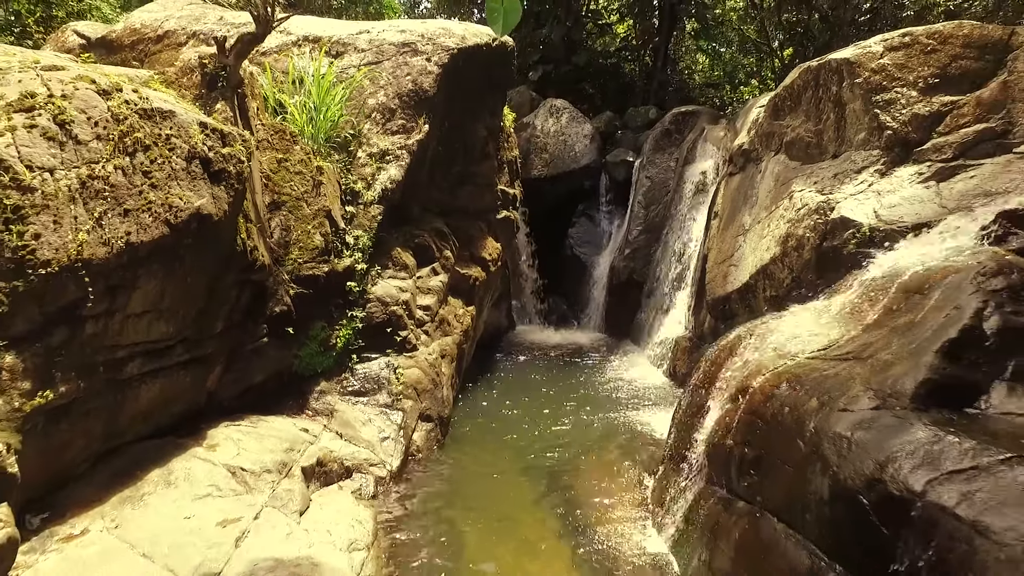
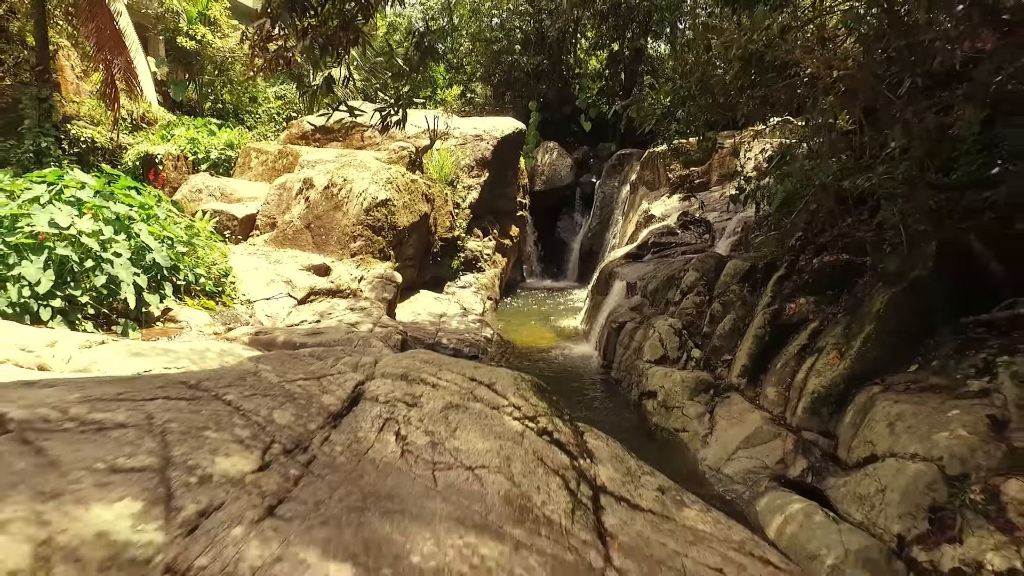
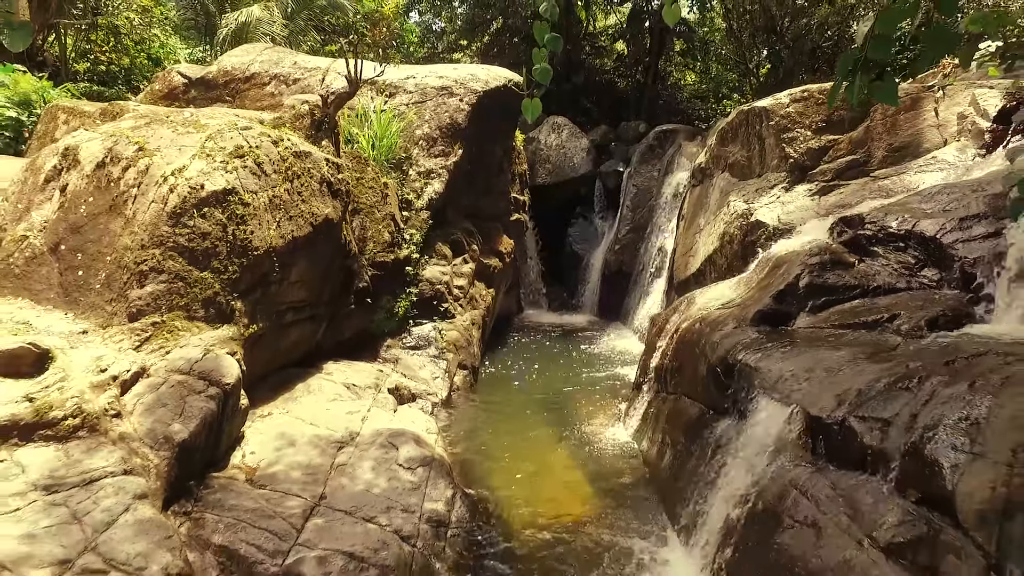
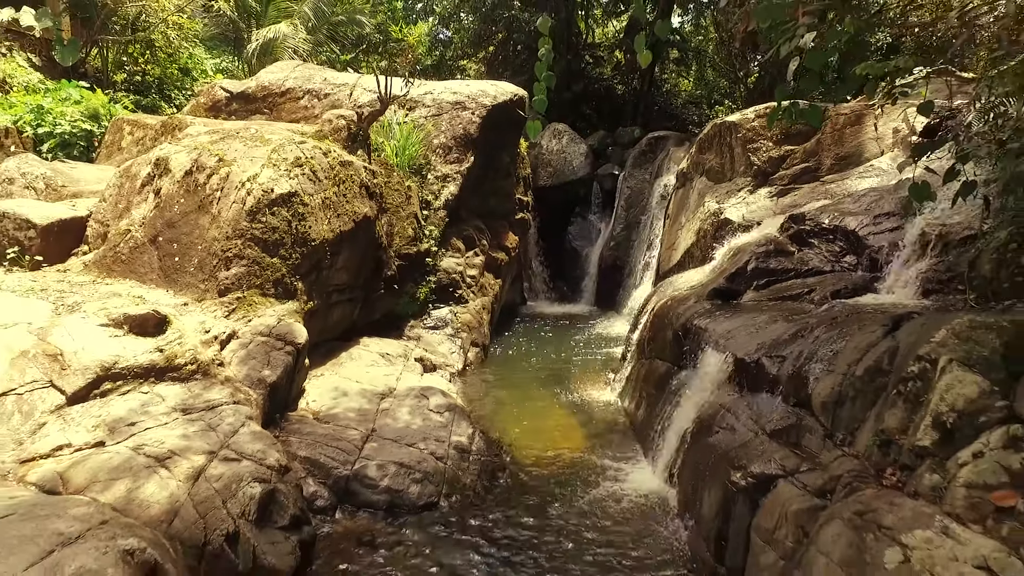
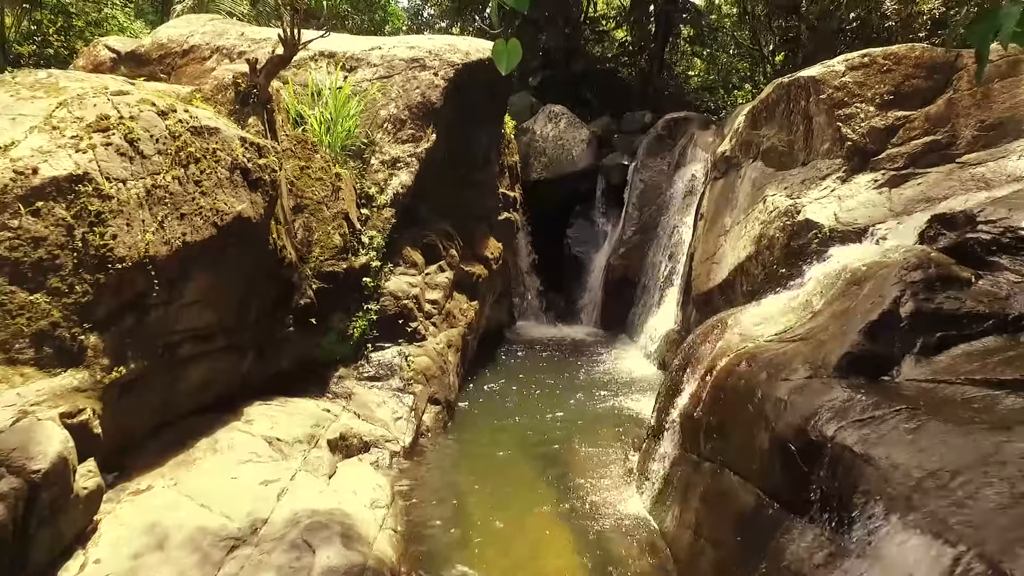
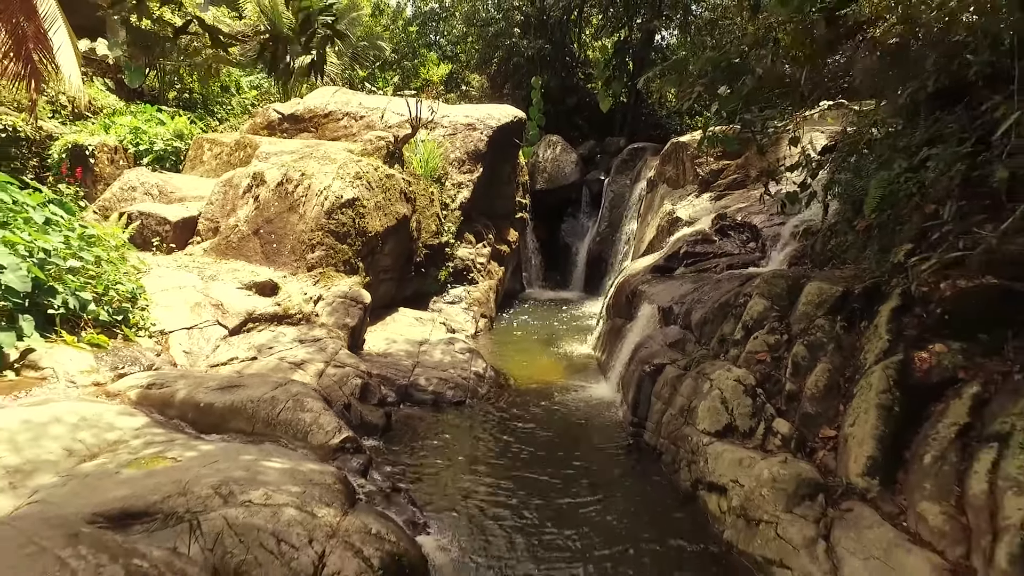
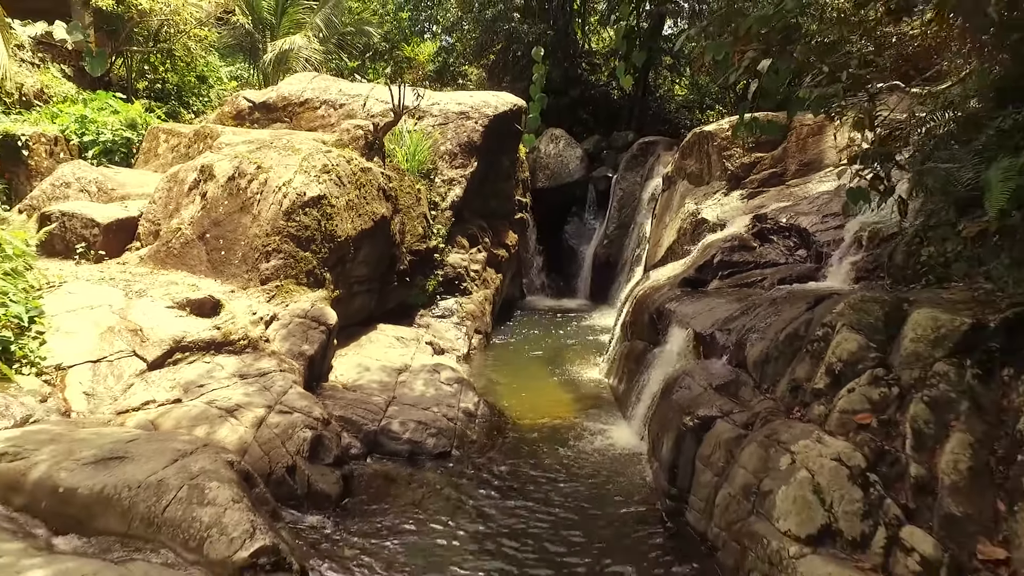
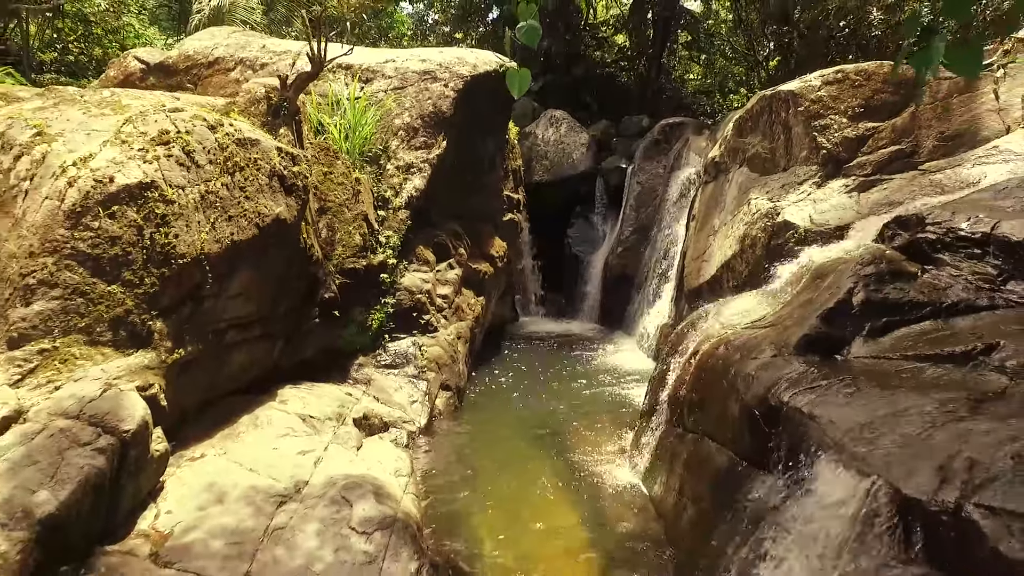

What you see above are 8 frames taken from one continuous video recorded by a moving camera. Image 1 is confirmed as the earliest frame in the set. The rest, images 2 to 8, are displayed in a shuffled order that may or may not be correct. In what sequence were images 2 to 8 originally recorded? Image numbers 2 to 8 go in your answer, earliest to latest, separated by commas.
5, 8, 3, 4, 7, 6, 2
